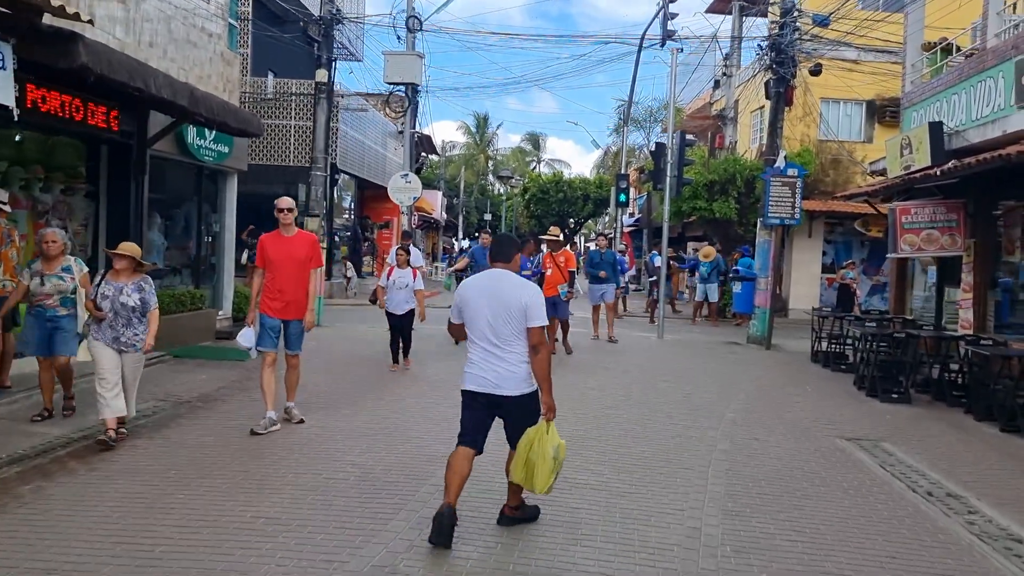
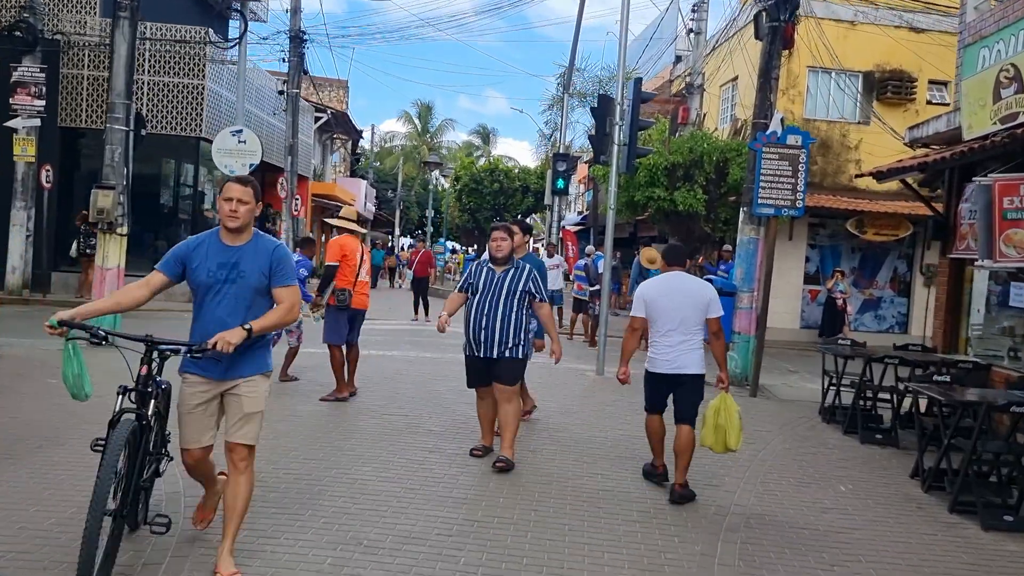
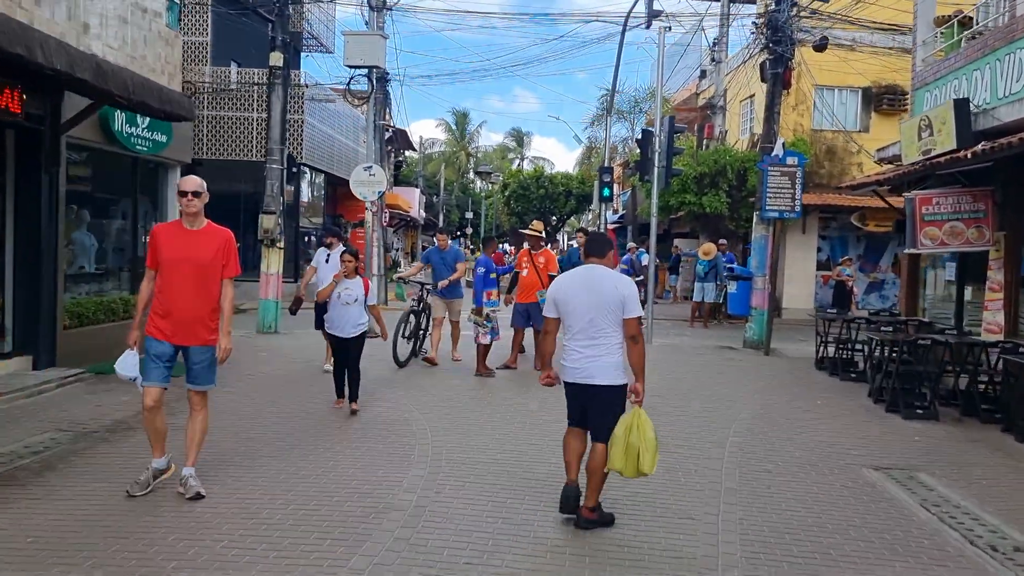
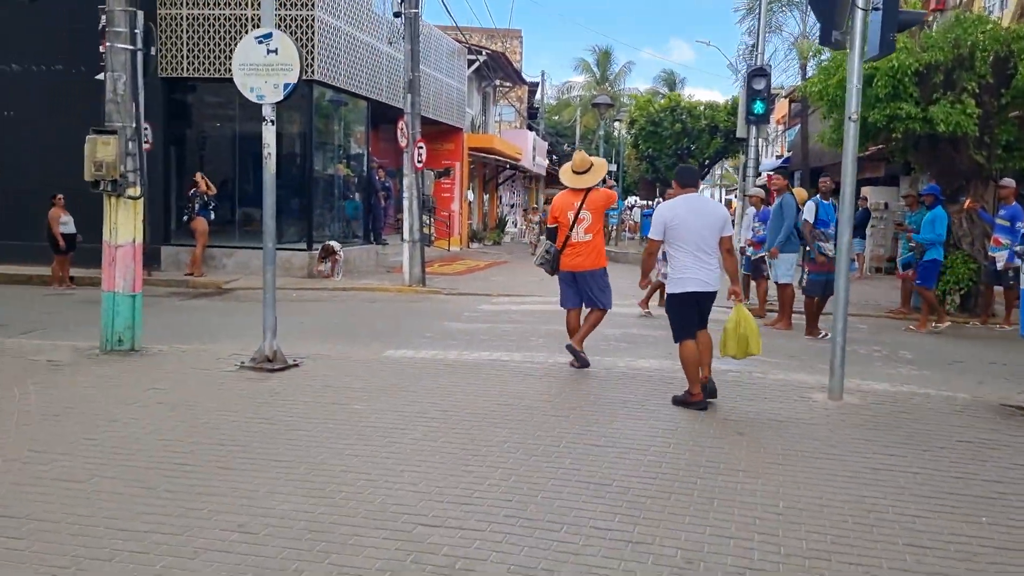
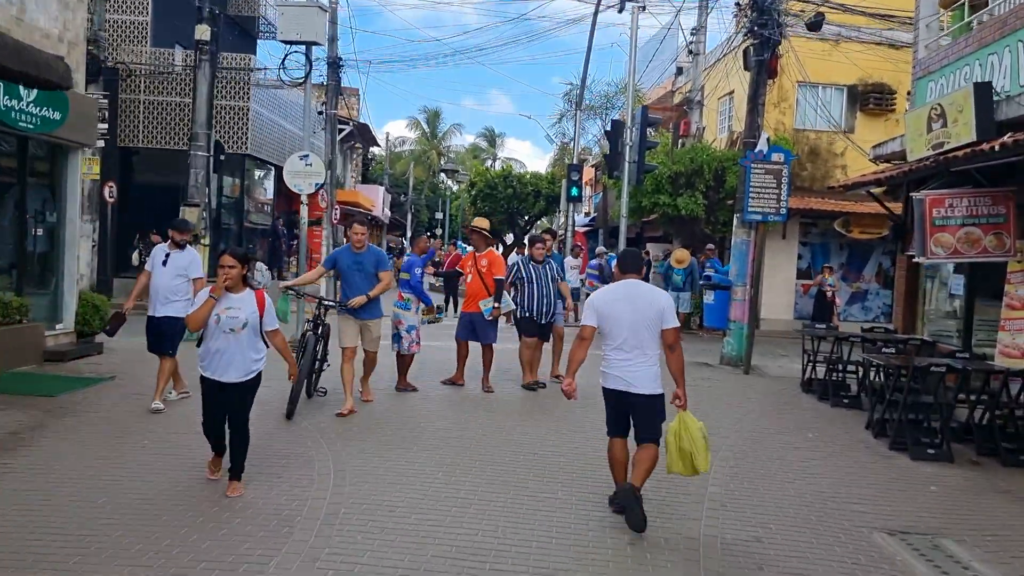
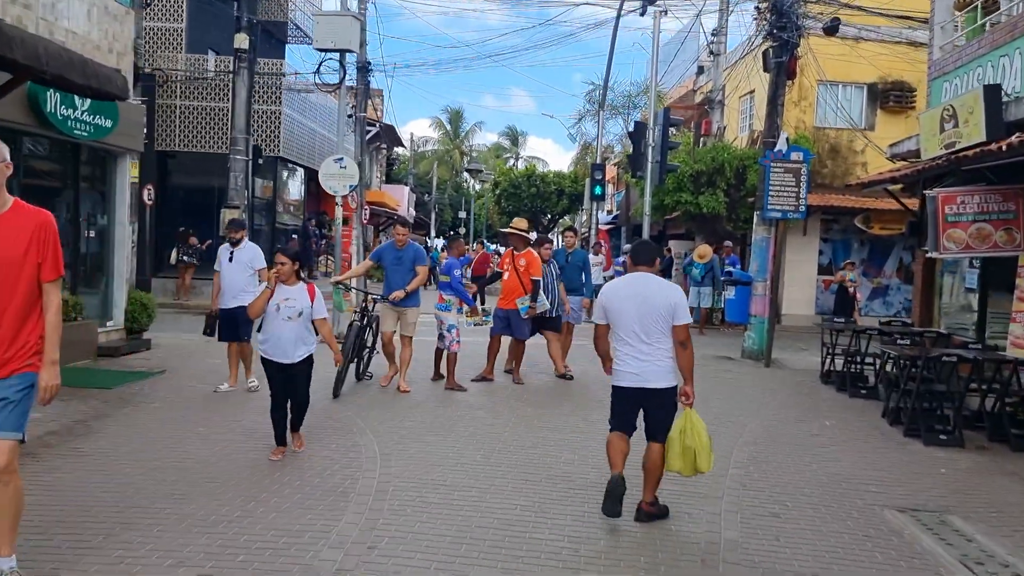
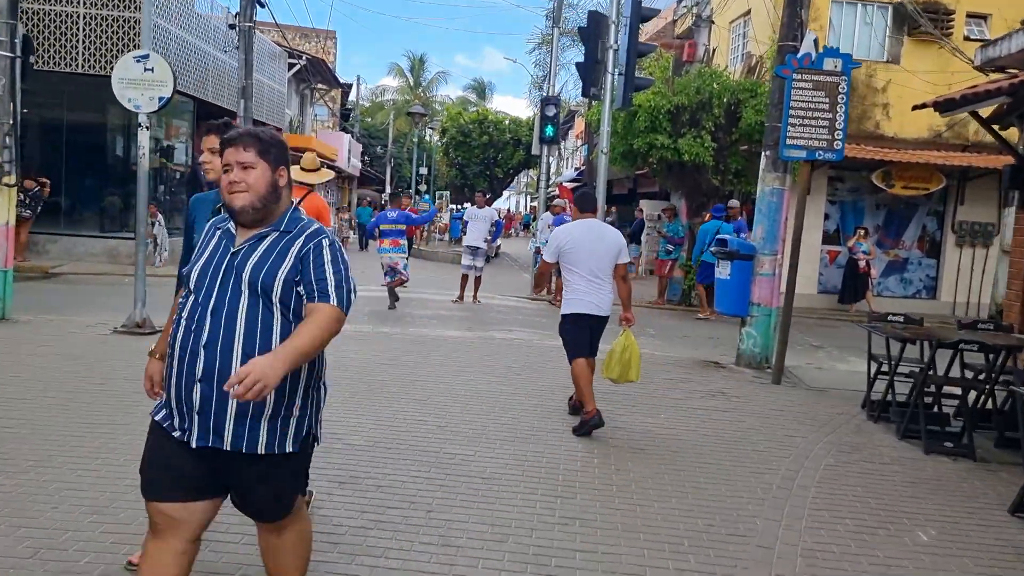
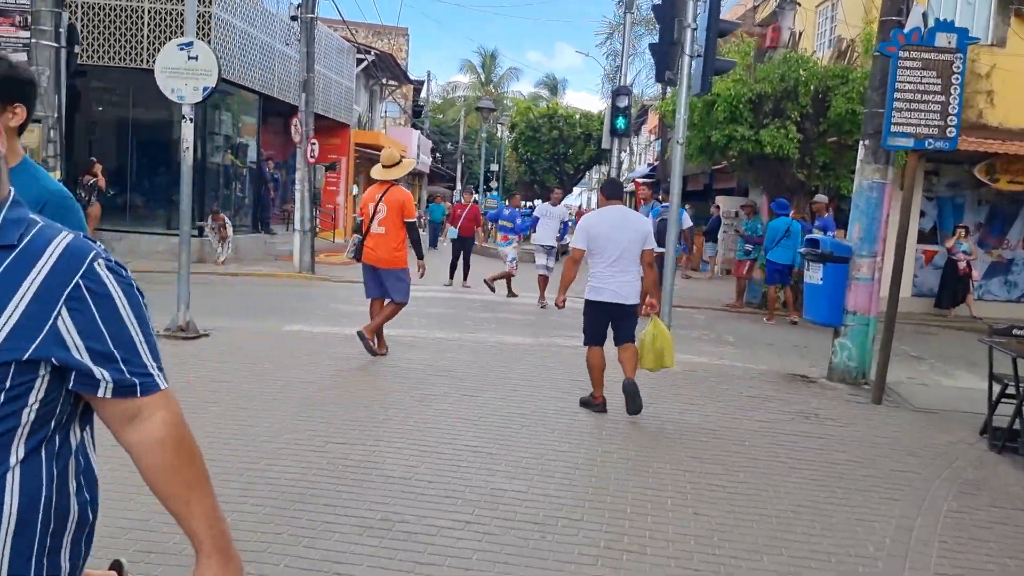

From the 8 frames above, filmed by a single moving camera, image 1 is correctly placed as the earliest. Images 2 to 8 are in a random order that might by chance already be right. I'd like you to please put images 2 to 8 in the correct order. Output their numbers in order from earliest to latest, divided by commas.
3, 6, 5, 2, 7, 8, 4
